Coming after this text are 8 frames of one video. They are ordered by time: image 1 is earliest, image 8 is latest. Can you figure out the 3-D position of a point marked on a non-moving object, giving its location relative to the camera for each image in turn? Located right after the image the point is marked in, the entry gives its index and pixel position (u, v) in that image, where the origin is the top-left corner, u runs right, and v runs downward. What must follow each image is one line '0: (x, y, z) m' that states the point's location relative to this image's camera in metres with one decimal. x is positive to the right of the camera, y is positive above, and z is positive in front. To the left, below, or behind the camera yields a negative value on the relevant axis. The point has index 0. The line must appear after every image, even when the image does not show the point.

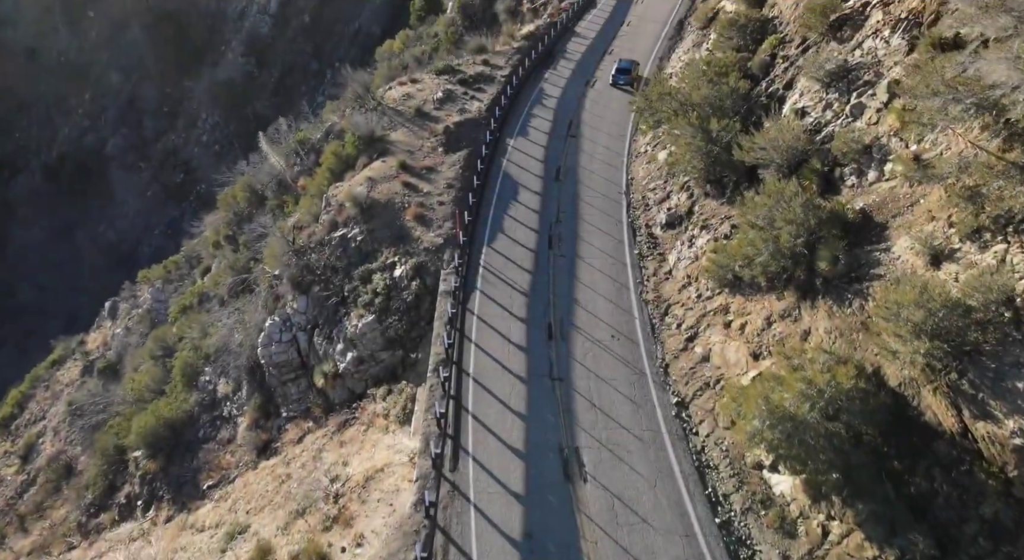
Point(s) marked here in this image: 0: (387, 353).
0: (-3.3, -2.0, +18.1) m
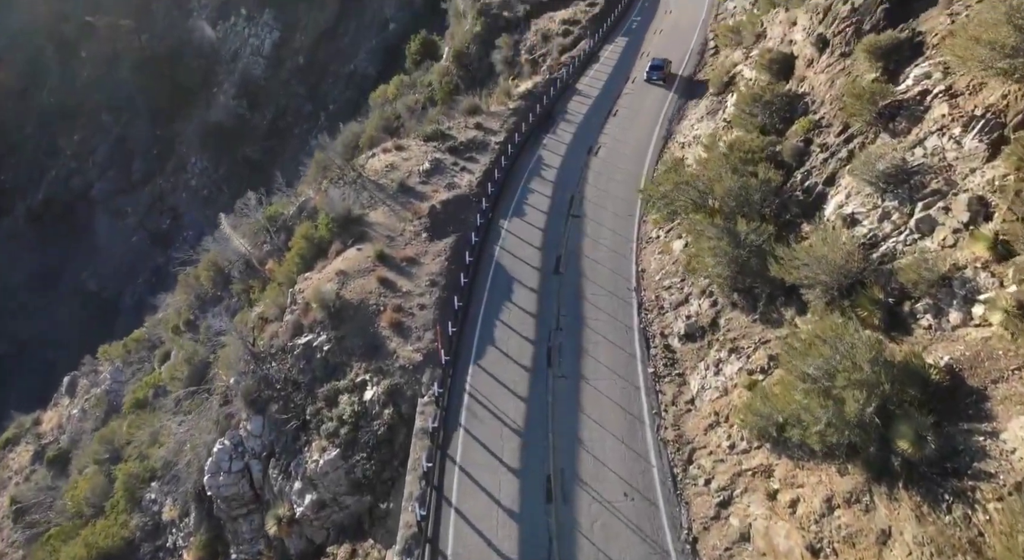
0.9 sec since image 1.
0: (-3.5, -4.8, +15.1) m
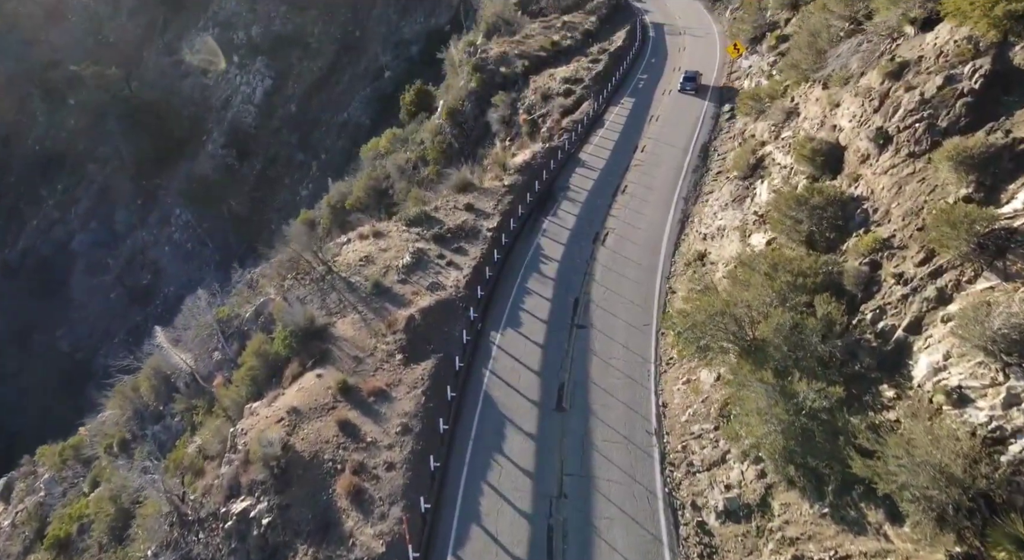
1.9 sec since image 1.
0: (-3.7, -7.8, +11.1) m
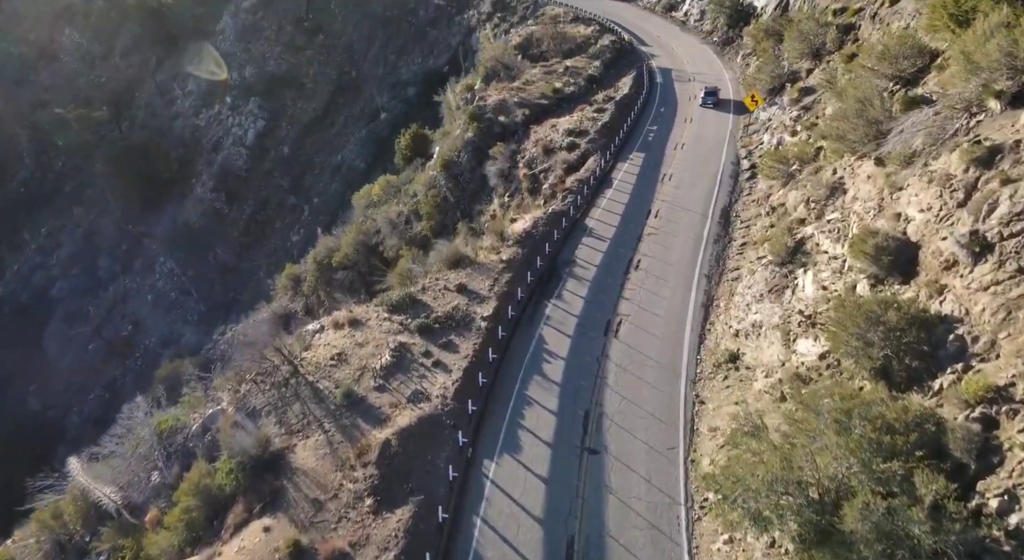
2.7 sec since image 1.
0: (-3.8, -10.1, +7.5) m
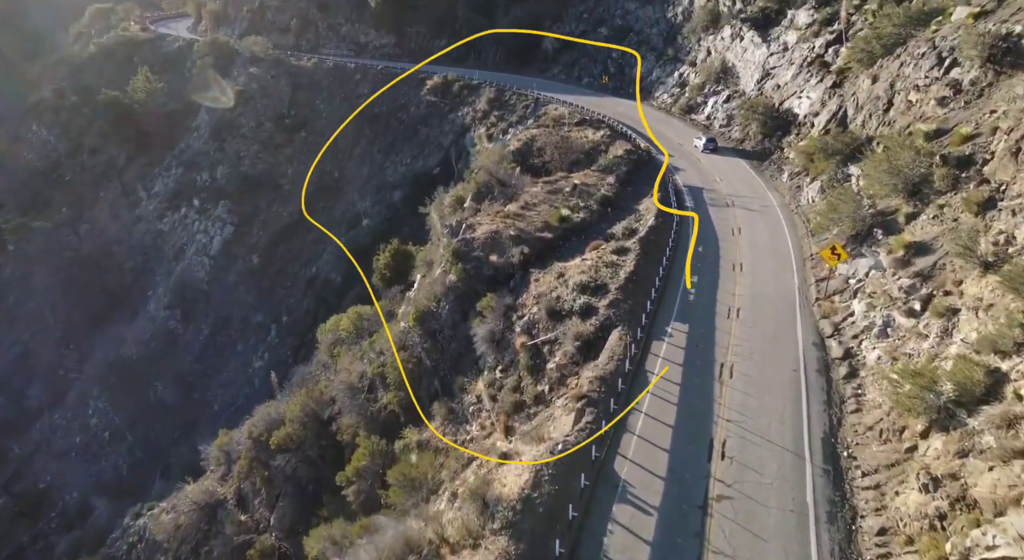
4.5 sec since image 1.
0: (-4.1, -14.9, -3.6) m
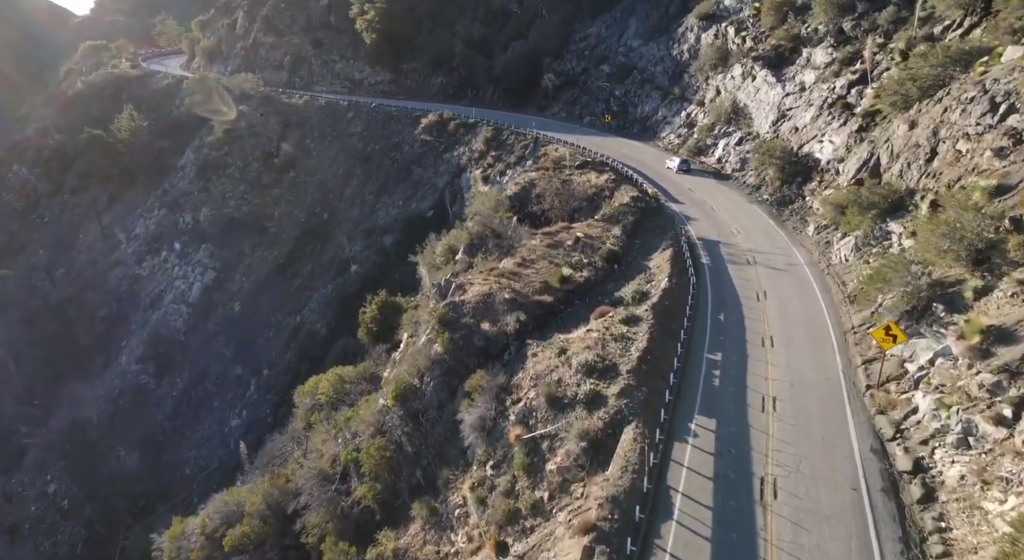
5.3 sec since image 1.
0: (-4.3, -16.1, -8.3) m
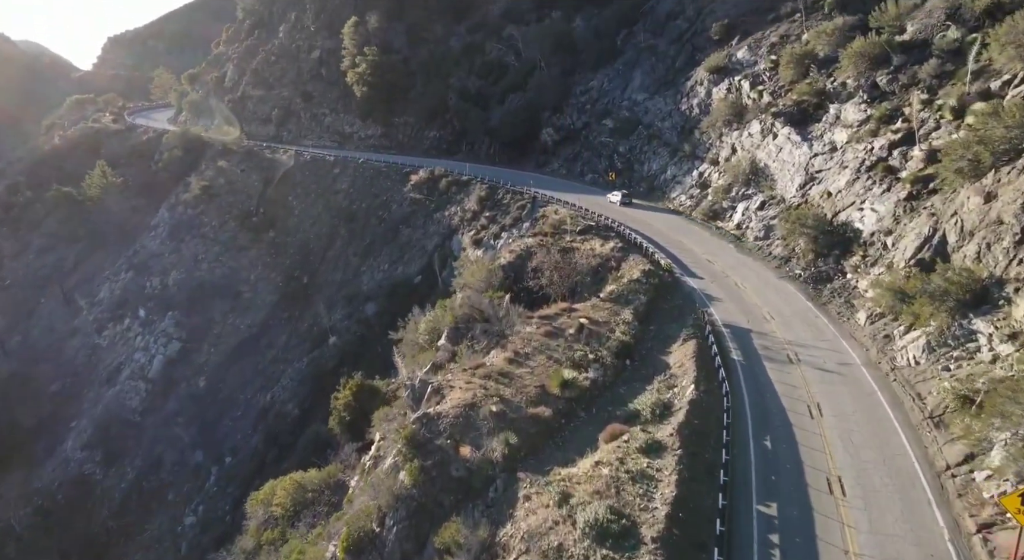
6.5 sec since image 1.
0: (-4.8, -17.2, -15.4) m
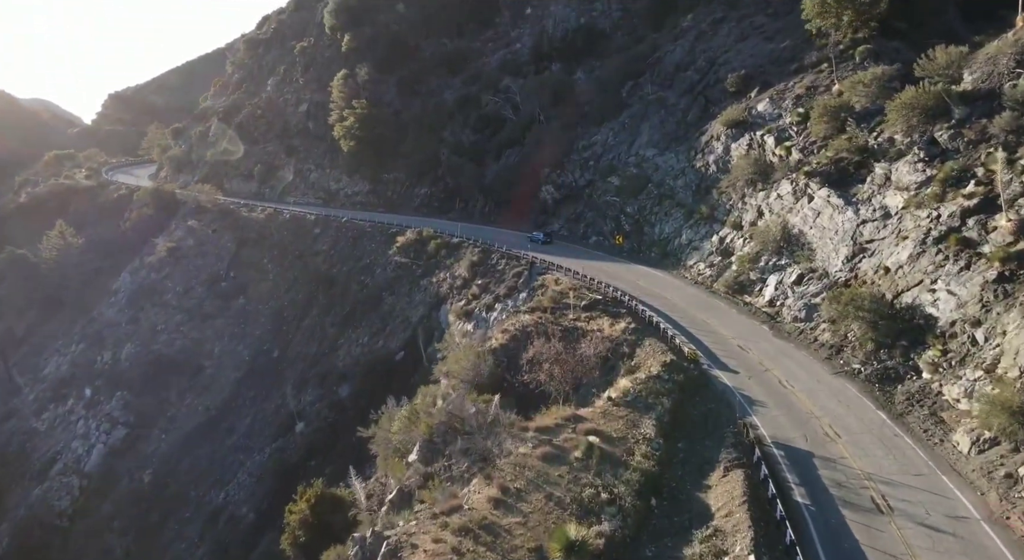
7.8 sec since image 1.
0: (-5.2, -17.2, -23.6) m
